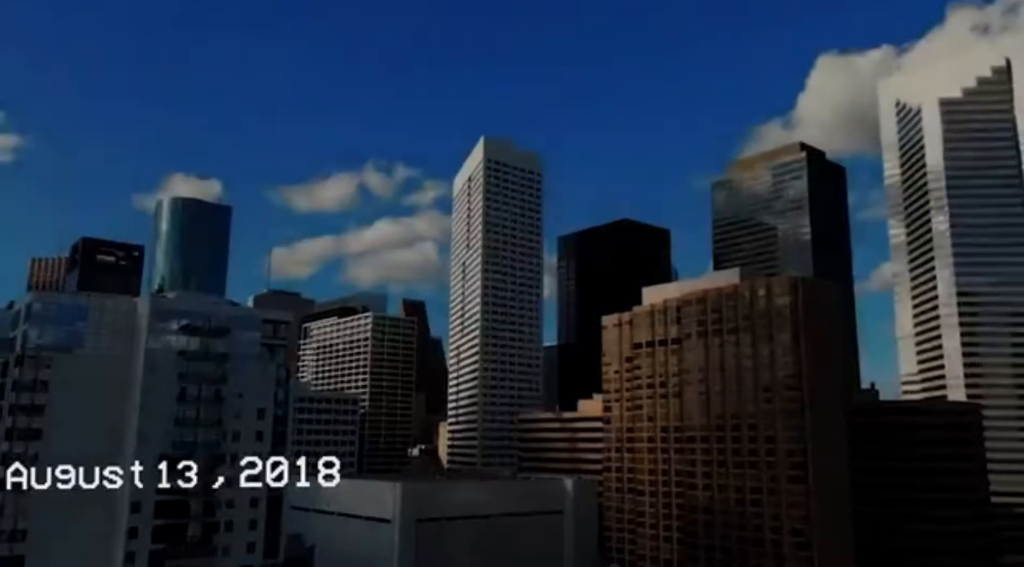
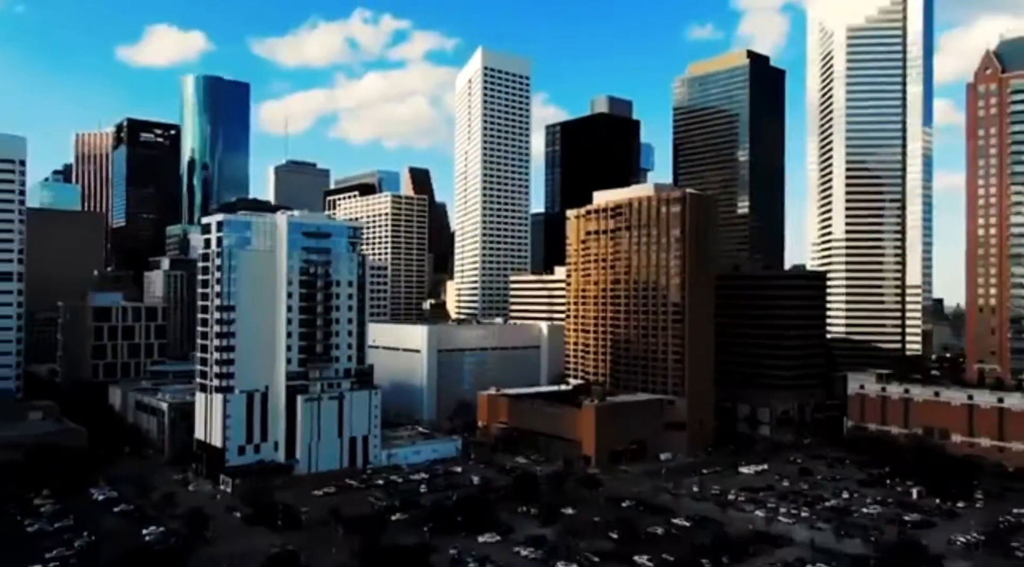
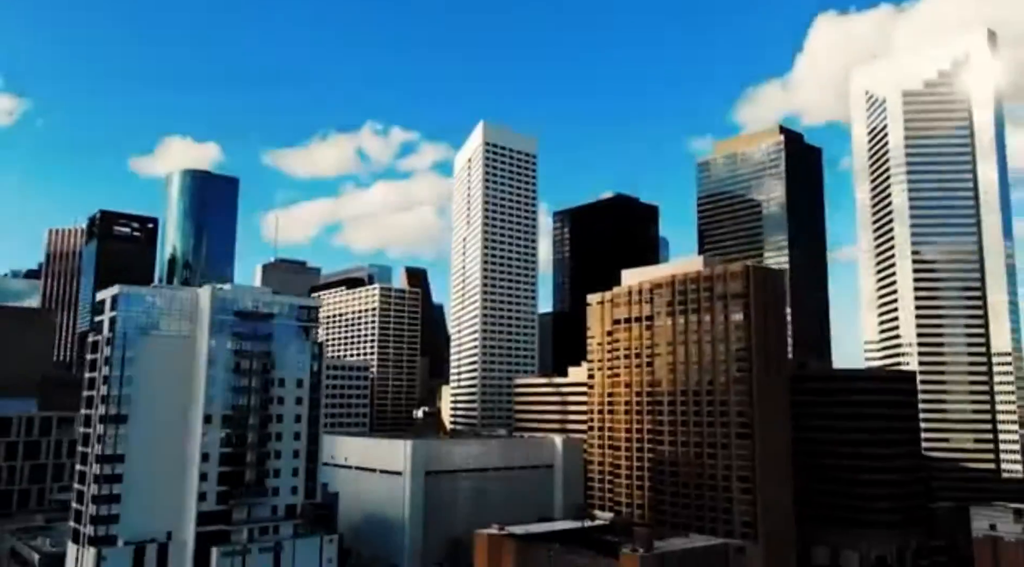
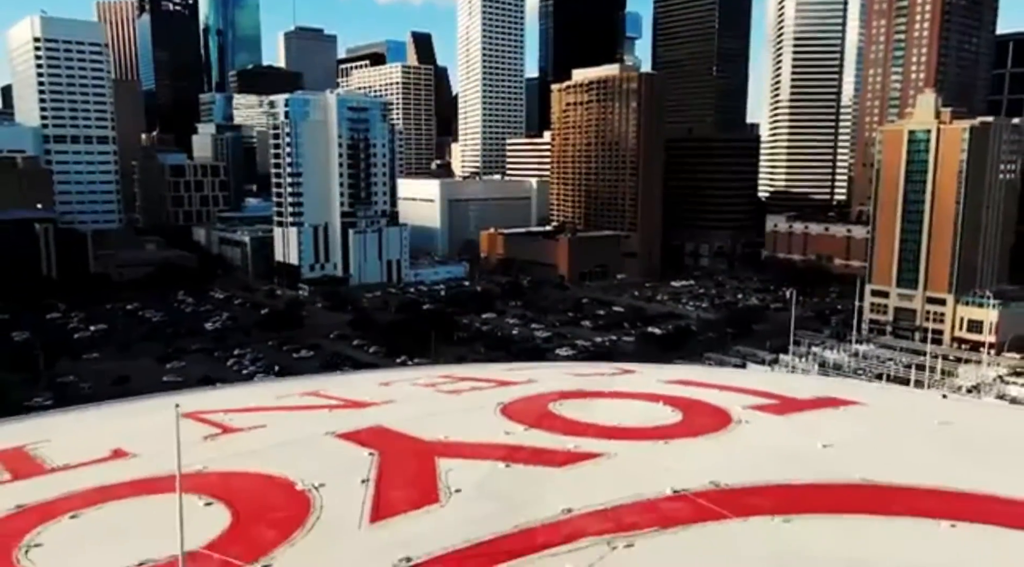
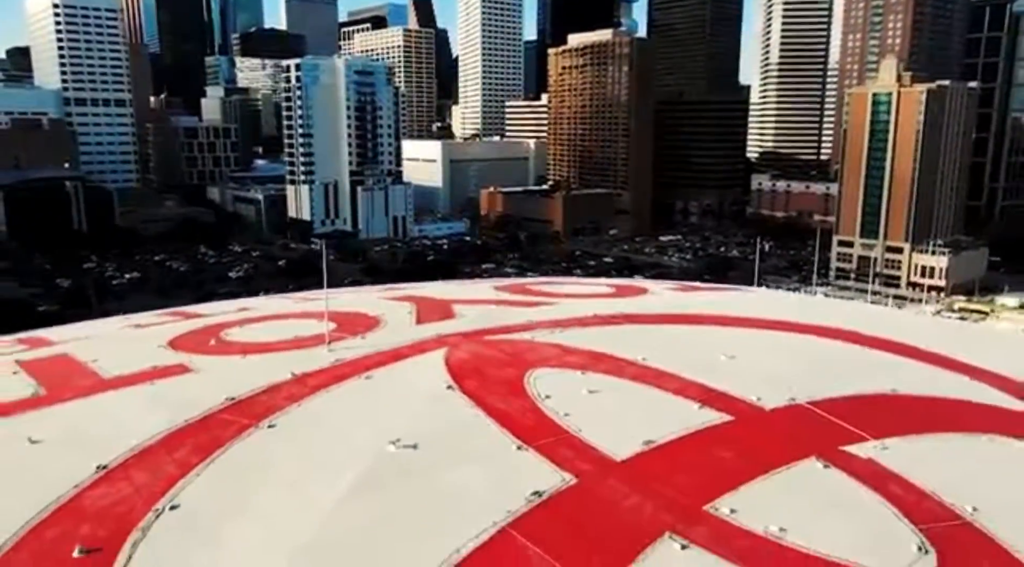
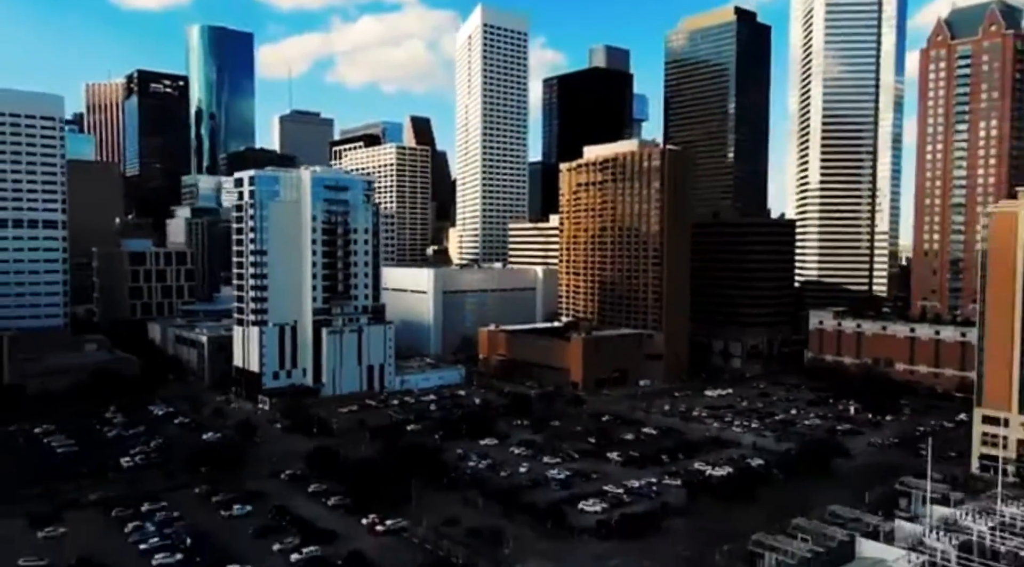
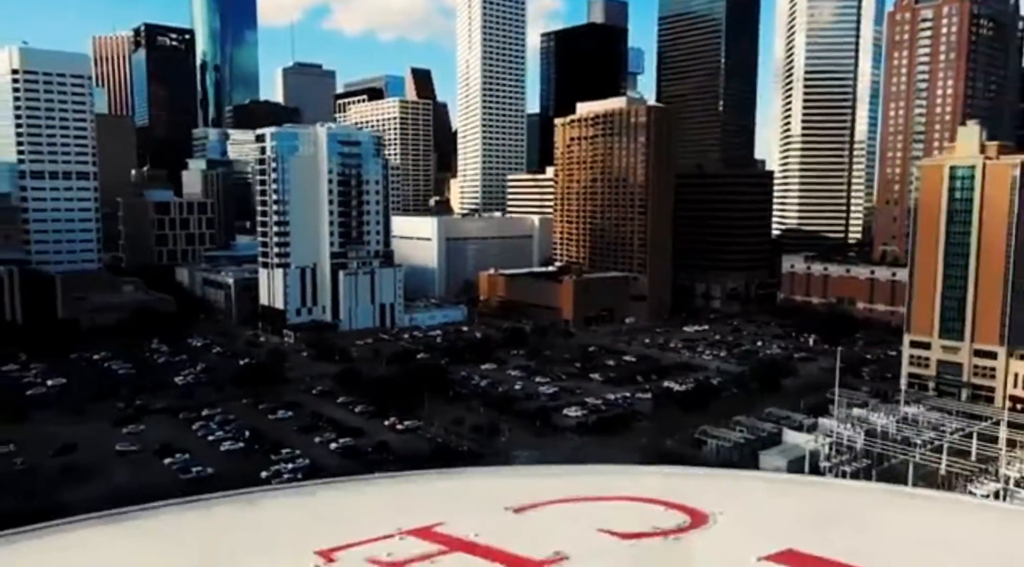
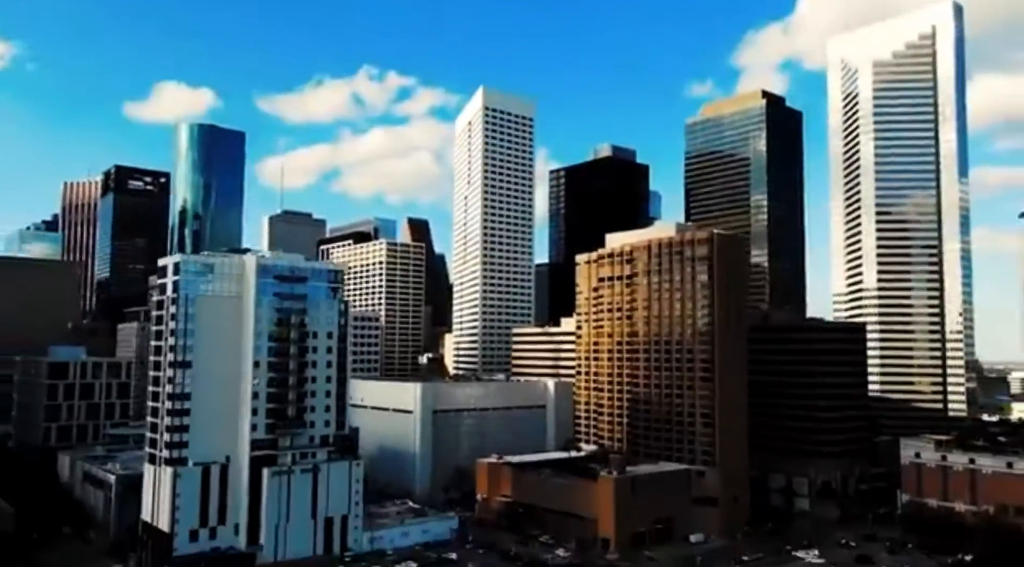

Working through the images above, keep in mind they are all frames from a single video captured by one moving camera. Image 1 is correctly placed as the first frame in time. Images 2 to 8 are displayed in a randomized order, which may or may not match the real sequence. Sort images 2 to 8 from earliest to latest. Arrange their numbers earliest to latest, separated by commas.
3, 8, 2, 6, 7, 4, 5
